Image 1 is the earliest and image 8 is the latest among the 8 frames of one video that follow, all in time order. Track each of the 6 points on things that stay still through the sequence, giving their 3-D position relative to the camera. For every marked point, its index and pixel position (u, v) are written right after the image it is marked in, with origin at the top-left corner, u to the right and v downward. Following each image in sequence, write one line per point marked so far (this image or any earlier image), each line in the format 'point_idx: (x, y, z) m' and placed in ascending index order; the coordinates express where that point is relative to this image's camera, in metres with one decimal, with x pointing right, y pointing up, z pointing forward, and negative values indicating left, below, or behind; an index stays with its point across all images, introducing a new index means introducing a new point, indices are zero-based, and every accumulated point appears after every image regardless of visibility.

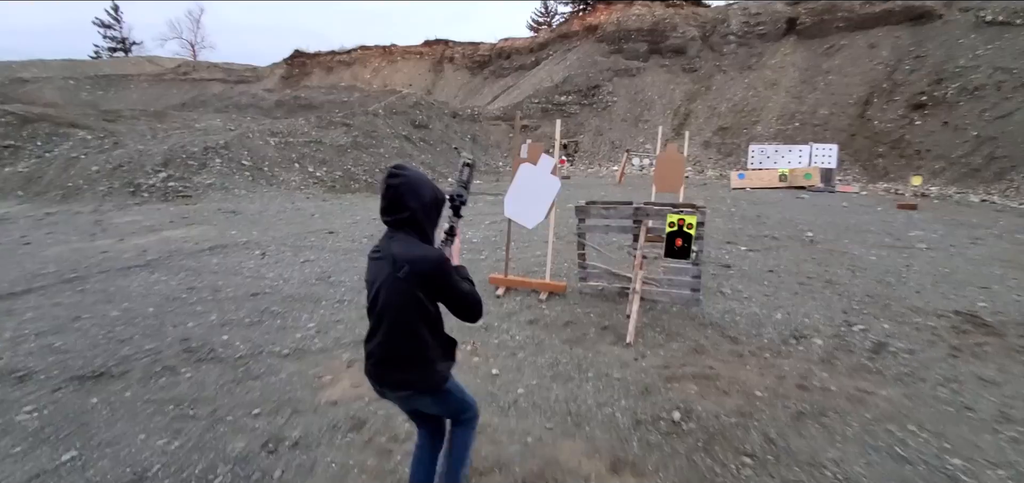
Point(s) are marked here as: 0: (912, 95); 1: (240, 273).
0: (+14.5, +5.4, +18.5) m
1: (-3.7, -0.4, +6.8) m
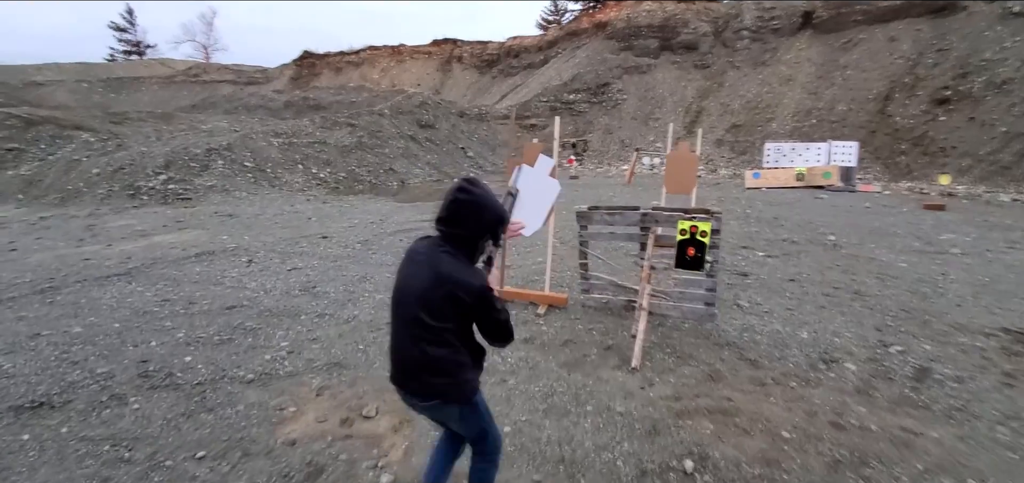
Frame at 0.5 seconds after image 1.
0: (+14.7, +5.3, +17.7) m
1: (-3.7, -0.5, +6.4) m
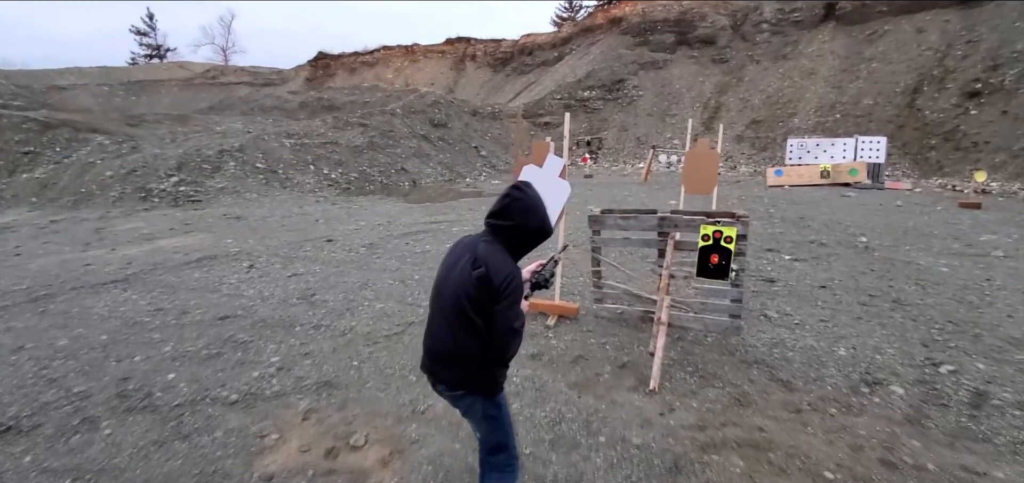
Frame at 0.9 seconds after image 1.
0: (+15.1, +5.3, +16.9) m
1: (-3.6, -0.6, +6.2) m
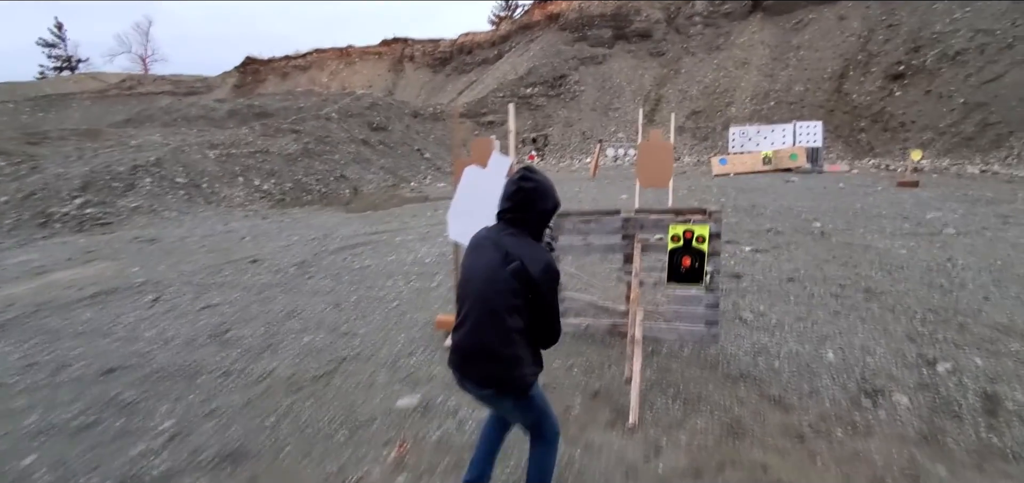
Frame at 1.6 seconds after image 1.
0: (+13.1, +6.1, +17.6) m
1: (-4.1, -0.9, +5.2) m
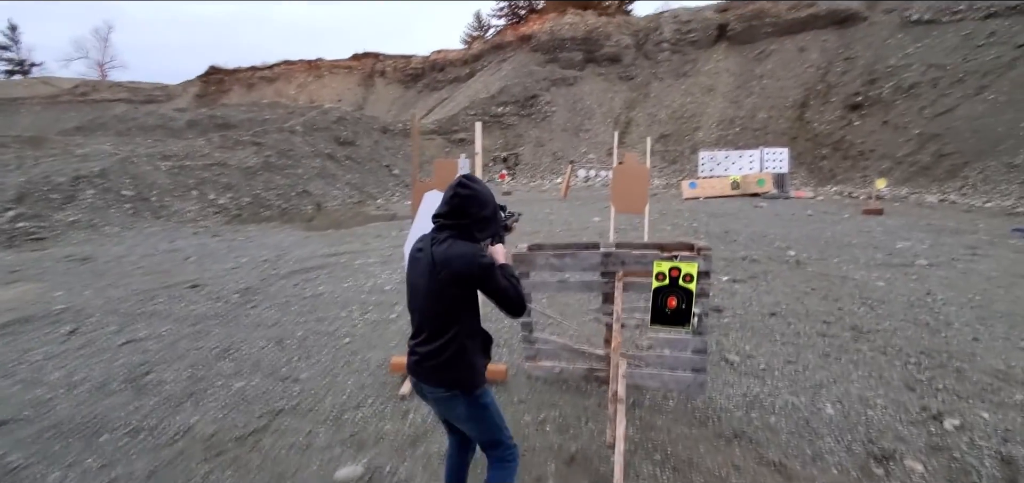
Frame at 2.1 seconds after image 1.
0: (+12.1, +5.2, +18.1) m
1: (-4.4, -1.2, +4.4) m
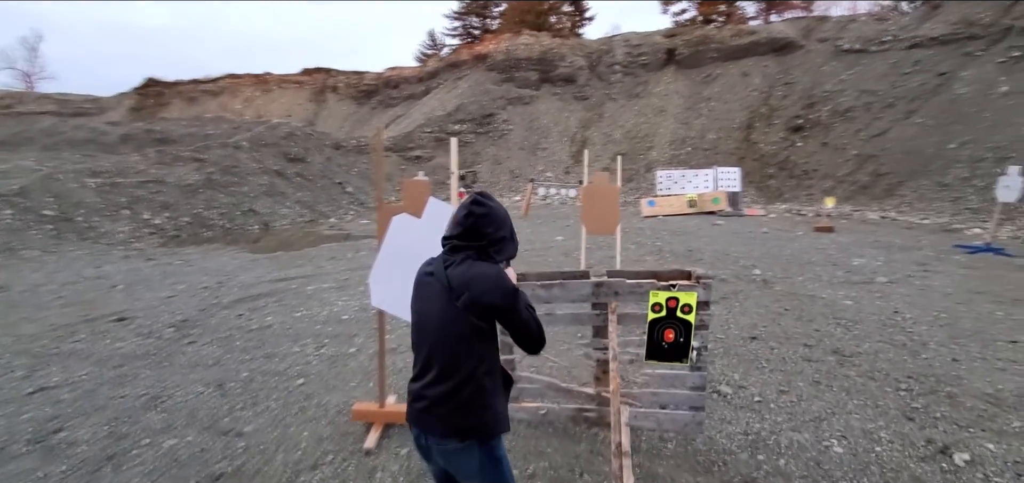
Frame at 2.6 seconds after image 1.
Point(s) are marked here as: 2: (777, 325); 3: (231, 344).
0: (+10.5, +4.6, +18.9) m
1: (-4.6, -1.4, +3.6) m
2: (+2.9, -0.9, +5.6) m
3: (-2.9, -1.1, +5.2) m
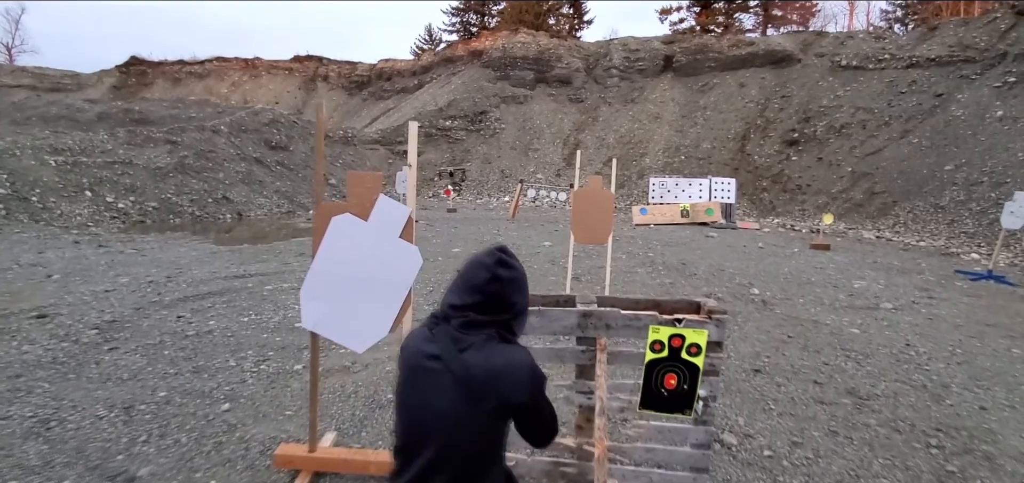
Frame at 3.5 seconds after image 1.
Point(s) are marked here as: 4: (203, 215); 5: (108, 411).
0: (+10.2, +4.1, +18.5) m
1: (-4.8, -1.3, +2.9) m
2: (+2.7, -1.1, +5.0) m
3: (-3.1, -1.0, +4.5) m
4: (-8.4, +0.7, +13.5) m
5: (-2.8, -1.2, +3.5) m
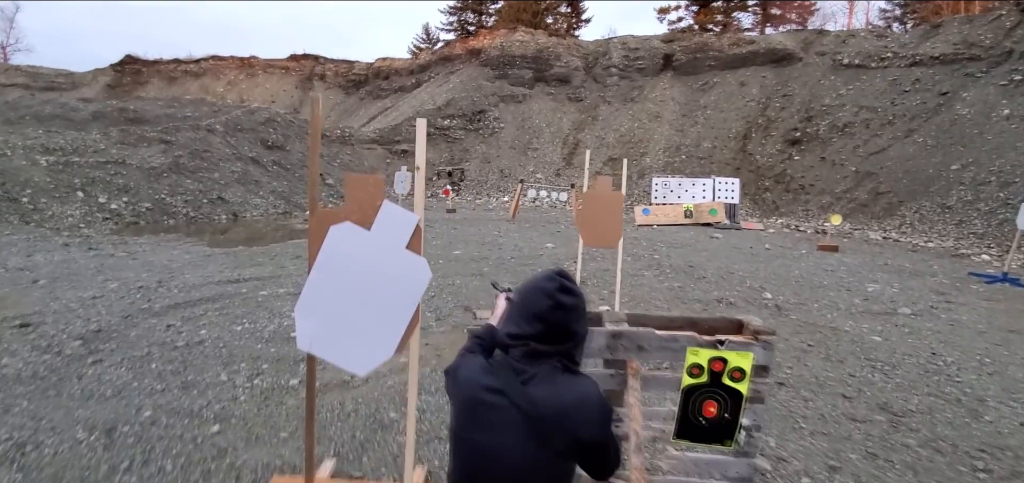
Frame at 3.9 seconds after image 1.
0: (+10.3, +4.0, +18.3) m
1: (-4.7, -1.3, +2.6) m
2: (+2.8, -1.2, +4.8) m
3: (-3.1, -1.0, +4.2) m
4: (-8.3, +0.7, +13.2) m
5: (-2.7, -1.2, +3.2) m
